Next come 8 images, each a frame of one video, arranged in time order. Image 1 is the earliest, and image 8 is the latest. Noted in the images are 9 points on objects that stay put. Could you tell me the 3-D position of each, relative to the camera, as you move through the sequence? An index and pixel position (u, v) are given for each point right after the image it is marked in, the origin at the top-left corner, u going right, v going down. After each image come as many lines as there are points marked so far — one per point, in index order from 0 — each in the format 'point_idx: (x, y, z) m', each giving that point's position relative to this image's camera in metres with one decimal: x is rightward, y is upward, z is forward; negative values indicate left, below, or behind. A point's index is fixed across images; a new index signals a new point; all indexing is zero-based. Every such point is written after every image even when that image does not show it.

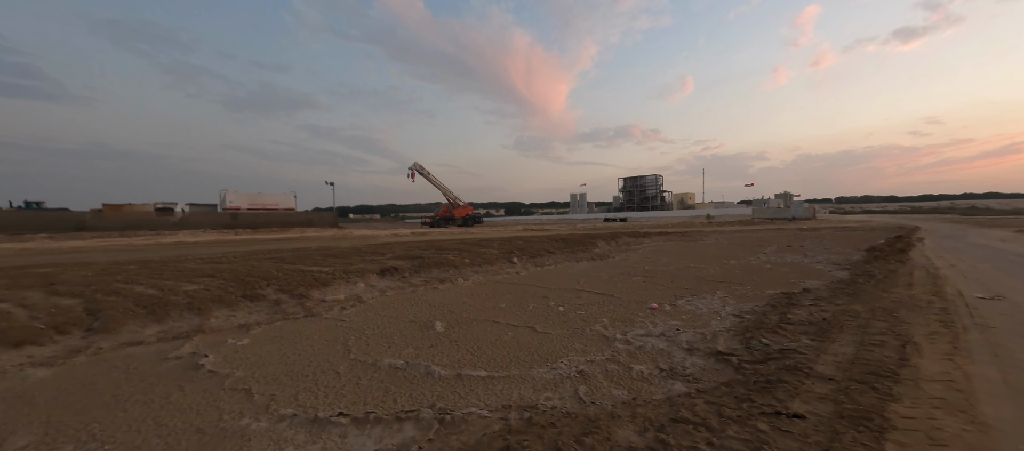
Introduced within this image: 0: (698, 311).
0: (+3.7, -1.7, +7.2) m
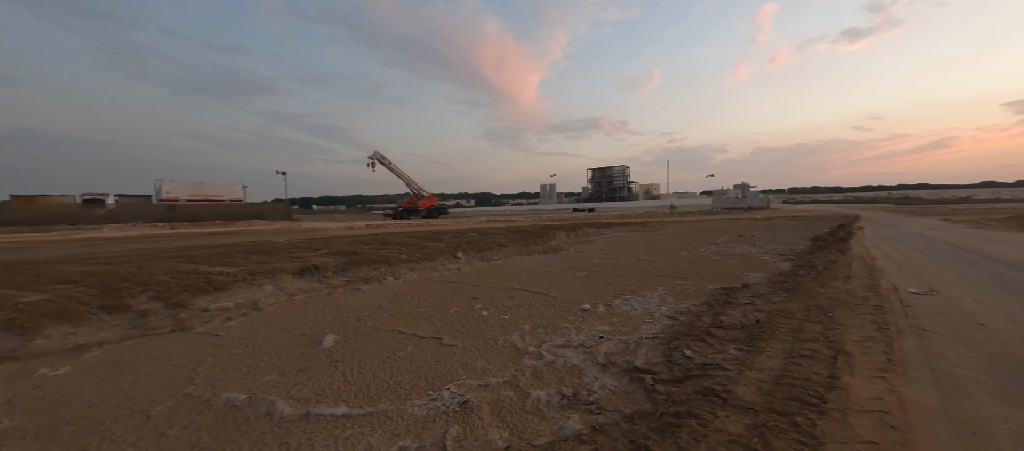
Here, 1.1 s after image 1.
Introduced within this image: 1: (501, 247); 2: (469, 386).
0: (+2.2, -1.6, +6.5) m
1: (-0.5, -1.0, +16.6) m
2: (-0.5, -1.7, +3.9) m
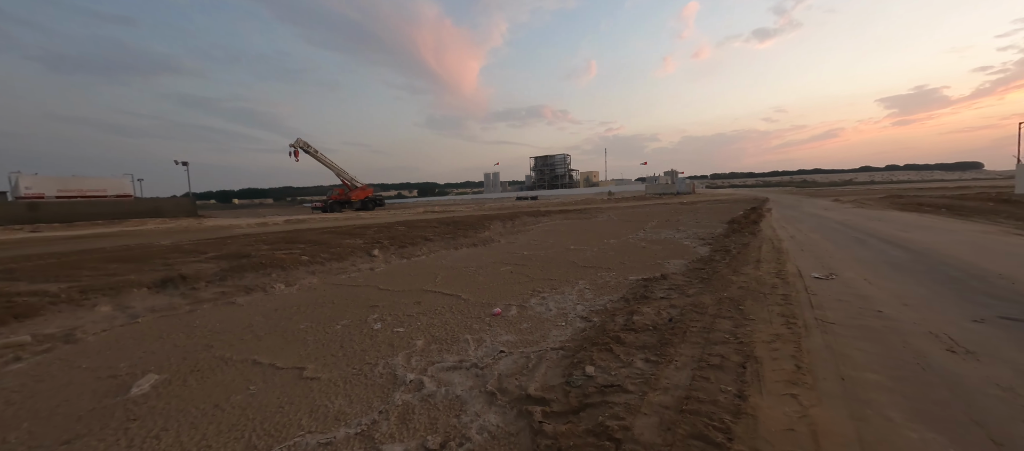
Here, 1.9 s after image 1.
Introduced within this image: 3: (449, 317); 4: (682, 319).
0: (+0.5, -1.5, +5.9) m
1: (-3.6, -0.7, +15.4) m
2: (-1.7, -1.8, +2.9) m
3: (-1.1, -1.5, +6.0) m
4: (+2.3, -1.2, +4.8) m
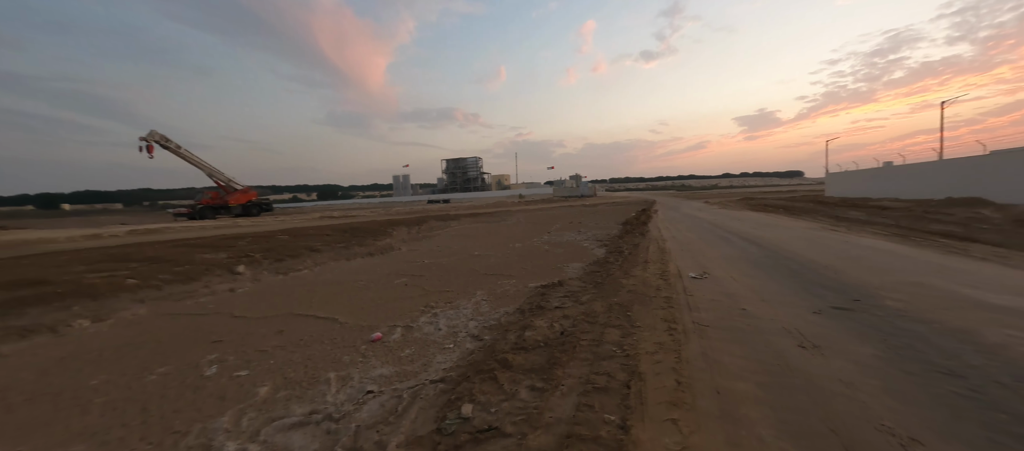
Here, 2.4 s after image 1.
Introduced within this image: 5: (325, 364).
0: (-1.2, -1.6, +5.2) m
1: (-7.4, -1.0, +13.5) m
2: (-2.6, -1.9, +1.8) m
3: (-2.7, -1.7, +5.0) m
4: (+0.8, -1.3, +4.6) m
5: (-2.3, -1.7, +4.5) m
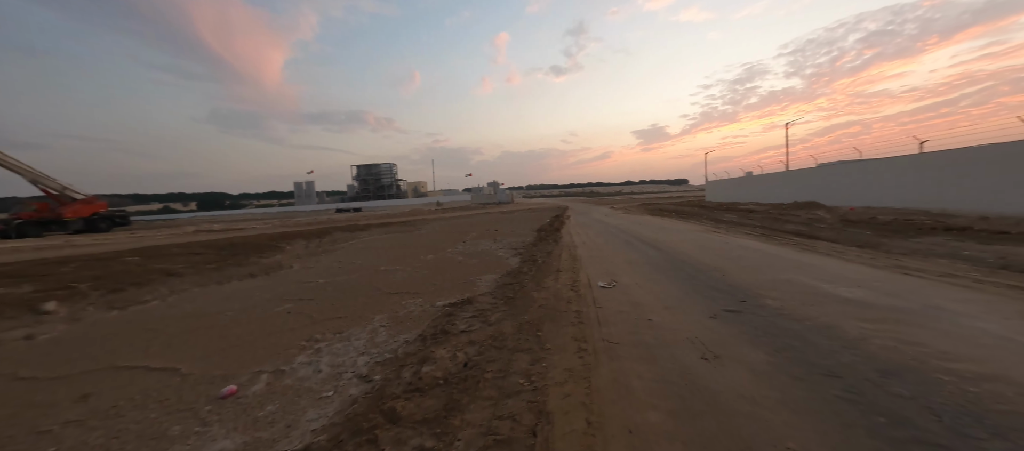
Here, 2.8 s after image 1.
0: (-2.4, -1.8, +4.2) m
1: (-10.3, -1.6, +11.0) m
2: (-3.0, -2.1, +0.6) m
3: (-3.9, -2.0, +3.7) m
4: (-0.4, -1.5, +4.0) m
5: (-3.4, -2.0, +3.3) m
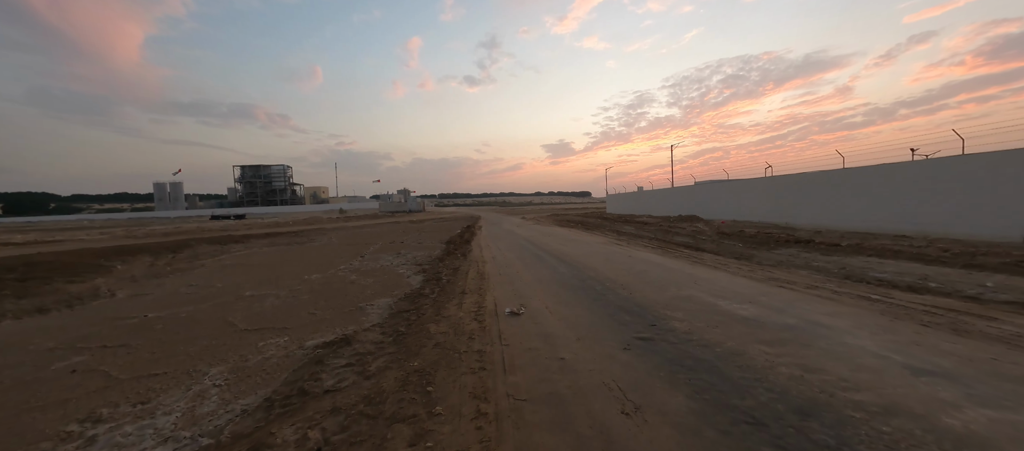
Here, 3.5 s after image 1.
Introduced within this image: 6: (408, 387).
0: (-3.4, -2.1, +2.6) m
1: (-12.7, -1.9, +7.3) m
2: (-3.2, -2.3, -1.1) m
3: (-4.7, -2.2, +1.7) m
4: (-1.4, -1.7, +2.9) m
5: (-4.2, -2.2, +1.5) m
6: (-1.0, -1.6, +3.7) m
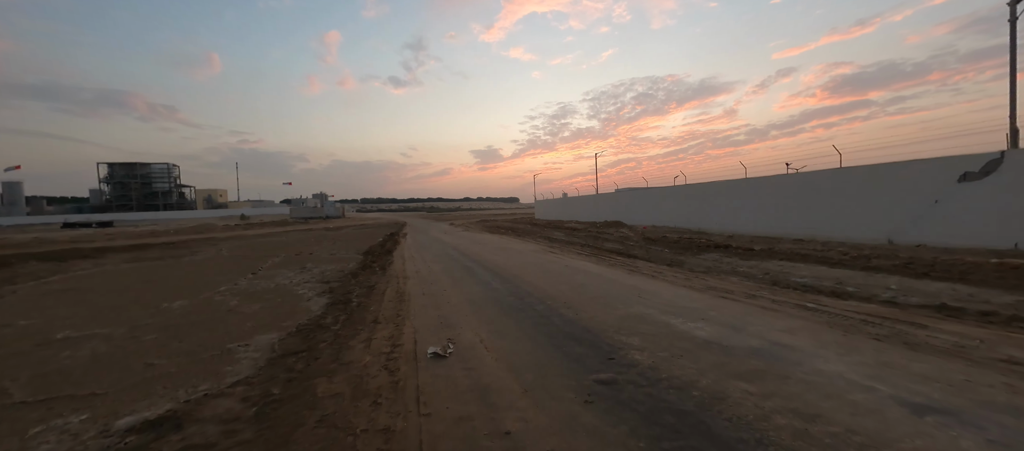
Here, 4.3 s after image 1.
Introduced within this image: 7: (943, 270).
0: (-3.6, -2.2, +0.7) m
1: (-13.7, -2.2, +3.4) m
2: (-2.7, -2.3, -2.9) m
3: (-4.7, -2.3, -0.5) m
4: (-1.7, -1.9, +1.3) m
5: (-4.2, -2.3, -0.6) m
6: (-1.5, -1.8, +2.2) m
7: (+10.0, -1.0, +8.3) m
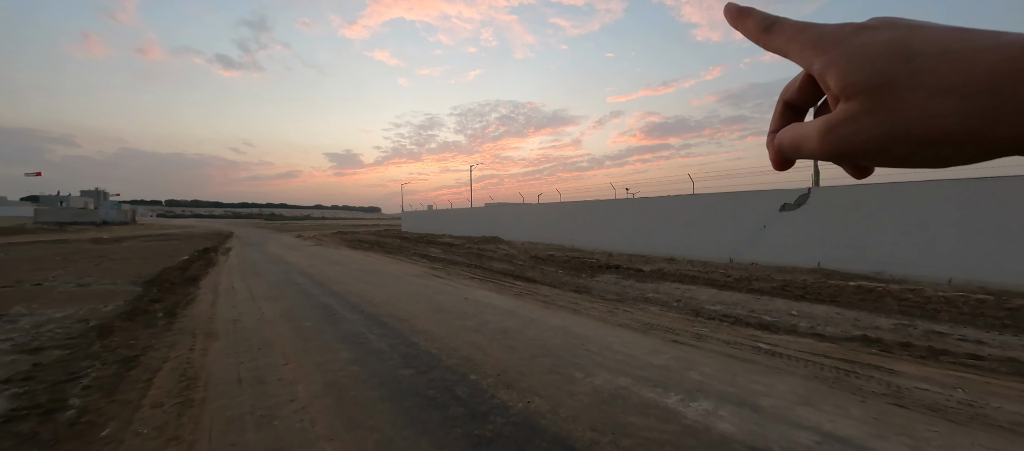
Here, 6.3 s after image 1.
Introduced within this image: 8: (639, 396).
0: (-2.3, -2.3, -3.0) m
1: (-12.6, -2.1, -4.0) m
2: (-0.1, -2.4, -6.0) m
3: (-2.9, -2.4, -4.5) m
4: (-0.7, -2.0, -1.7) m
5: (-2.3, -2.3, -4.4) m
6: (-0.9, -2.0, -0.8) m
7: (+7.6, -1.7, +9.1) m
8: (+1.4, -1.9, +4.0) m
